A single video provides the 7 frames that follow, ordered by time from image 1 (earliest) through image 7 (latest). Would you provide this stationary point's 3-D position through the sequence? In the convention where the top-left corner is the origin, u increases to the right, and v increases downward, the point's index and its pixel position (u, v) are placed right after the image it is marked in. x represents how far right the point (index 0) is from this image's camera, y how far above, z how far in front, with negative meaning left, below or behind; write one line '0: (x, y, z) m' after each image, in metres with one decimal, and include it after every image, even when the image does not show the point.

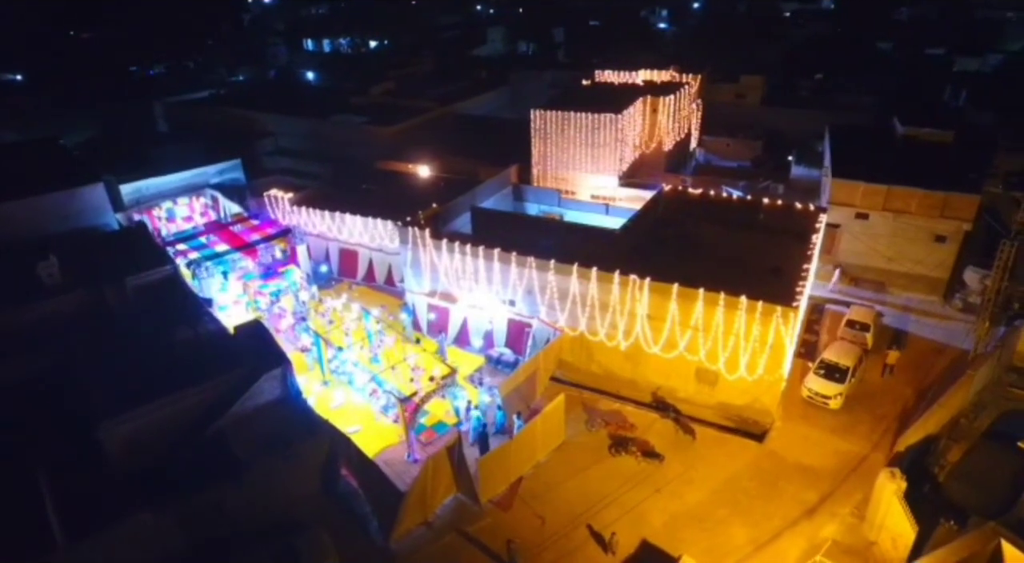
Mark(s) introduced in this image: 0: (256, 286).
0: (-7.0, -0.1, +16.2) m
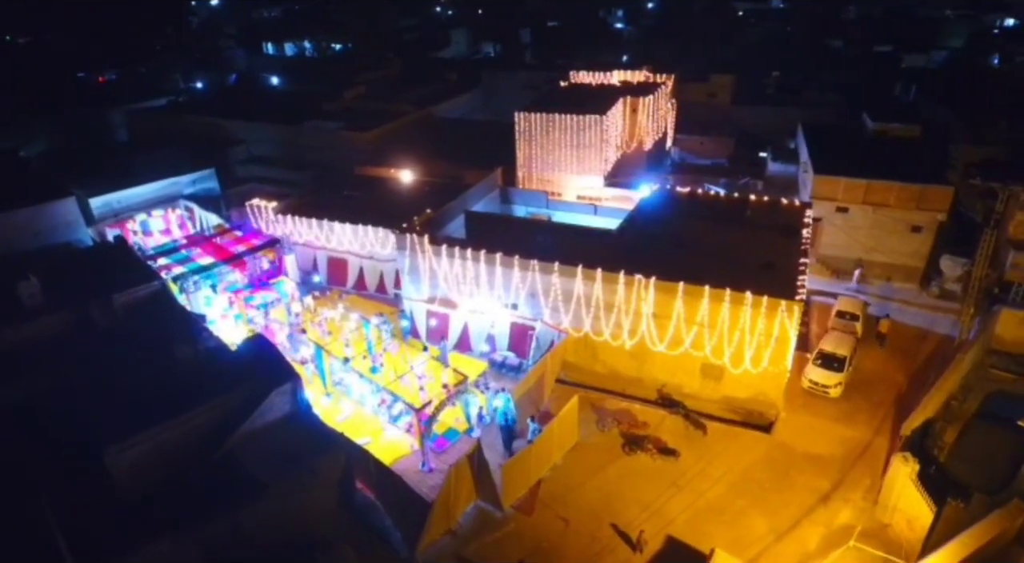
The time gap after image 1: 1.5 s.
0: (-7.0, -0.4, +15.8) m
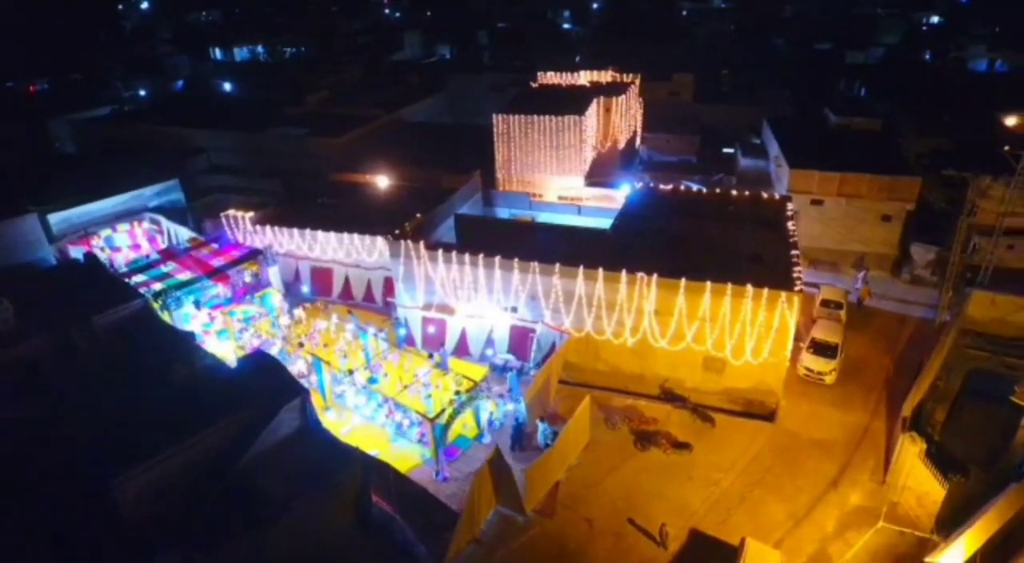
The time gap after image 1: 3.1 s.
0: (-7.1, -0.8, +15.1) m
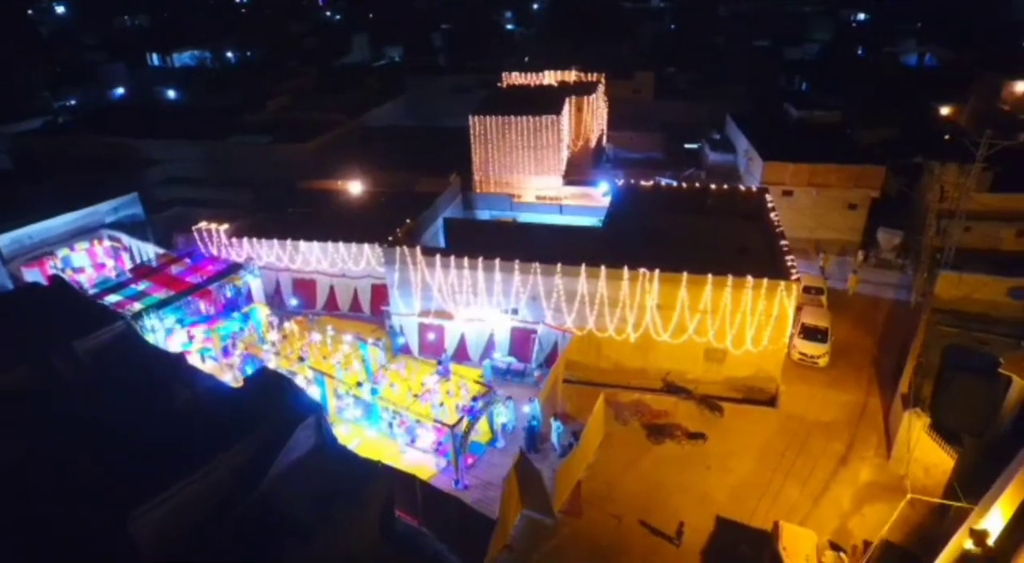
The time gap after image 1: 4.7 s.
0: (-7.2, -1.2, +14.4) m
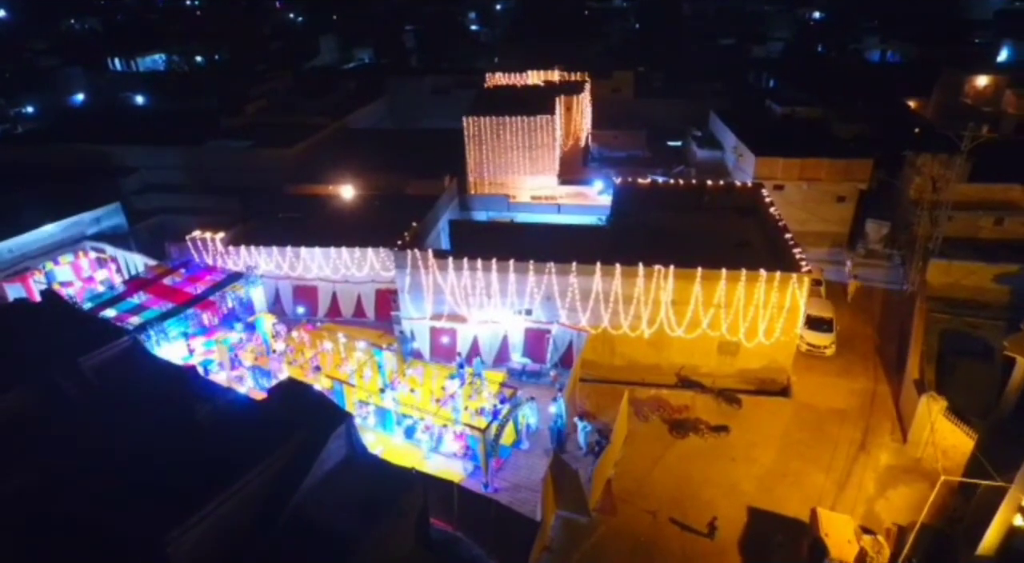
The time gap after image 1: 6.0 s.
0: (-6.8, -1.4, +14.0) m
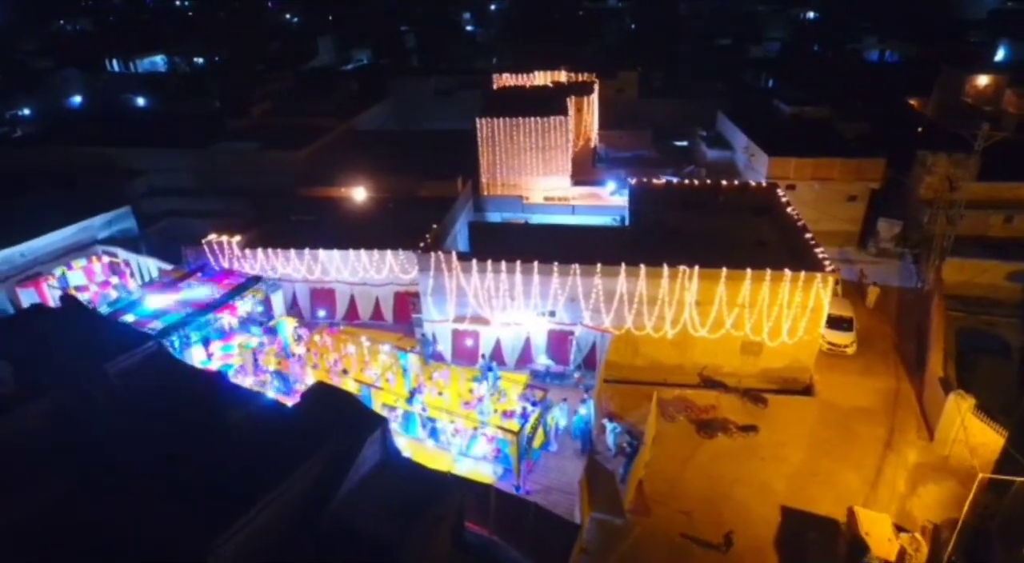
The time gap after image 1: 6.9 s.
0: (-6.3, -1.5, +13.9) m
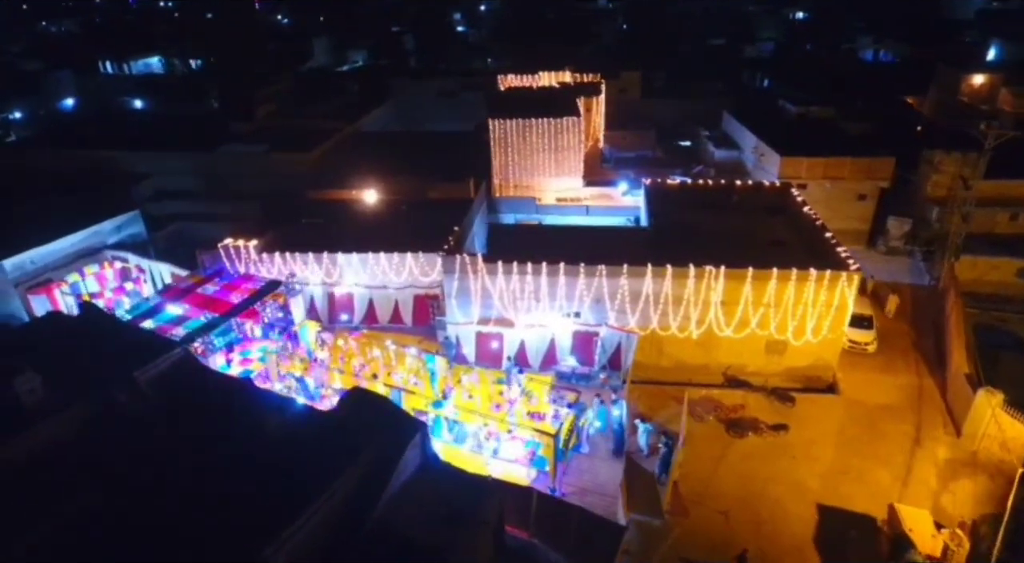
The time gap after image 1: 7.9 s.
0: (-5.7, -1.6, +13.7) m
